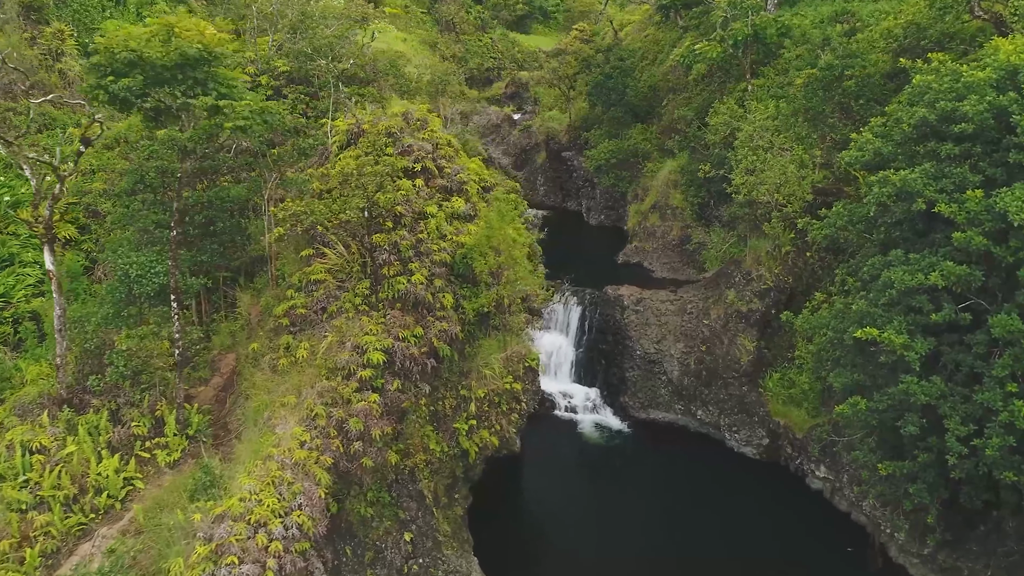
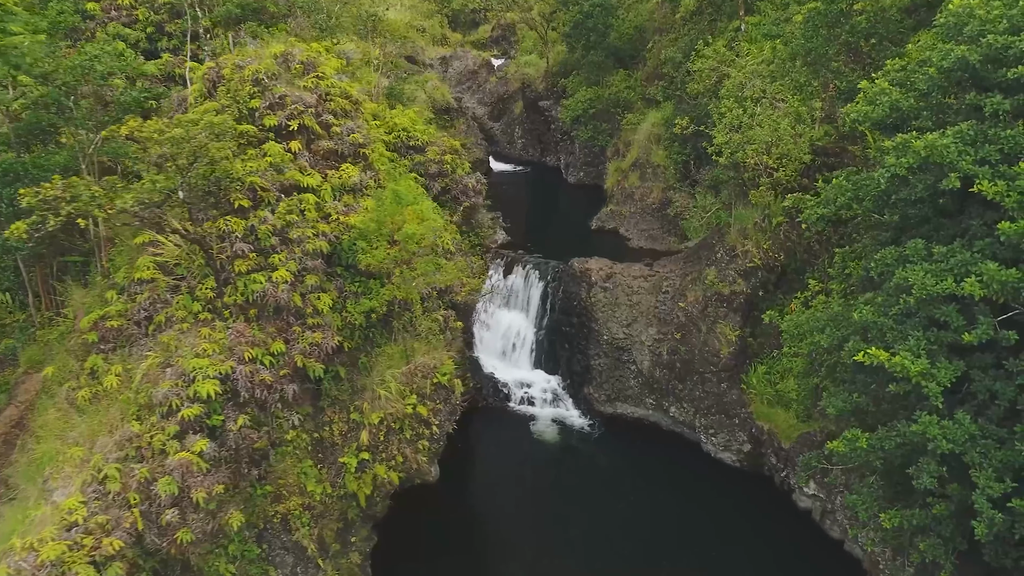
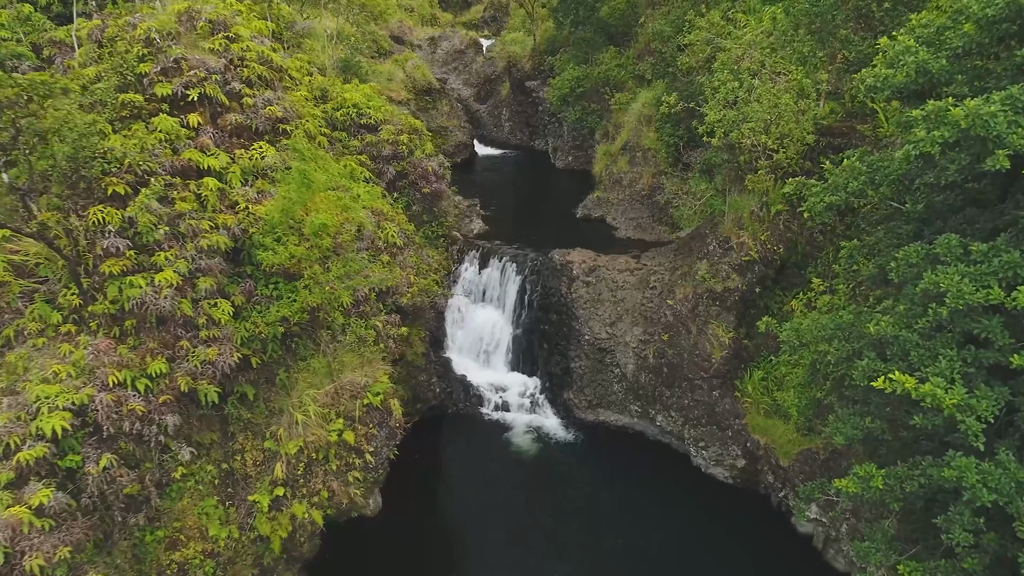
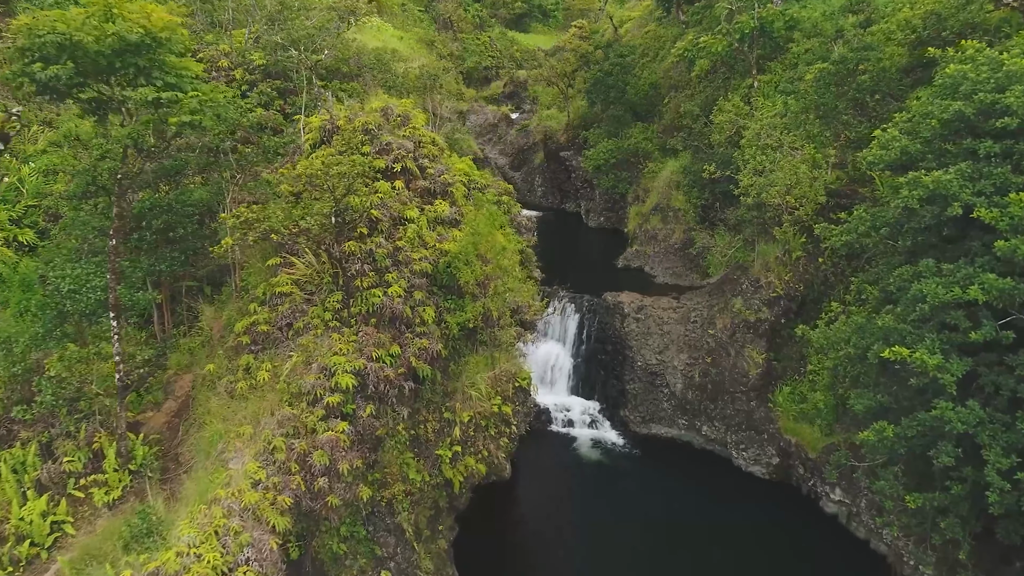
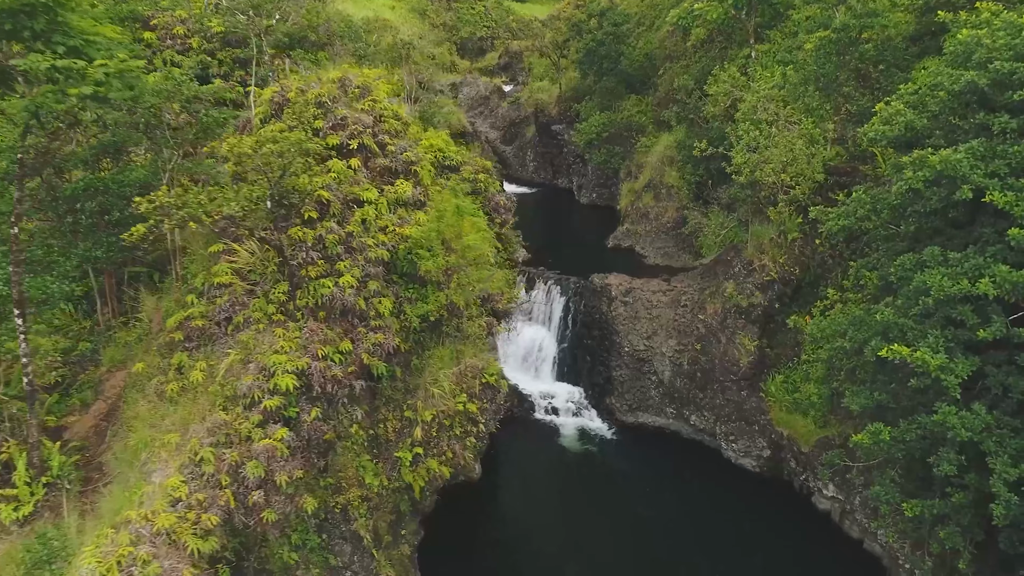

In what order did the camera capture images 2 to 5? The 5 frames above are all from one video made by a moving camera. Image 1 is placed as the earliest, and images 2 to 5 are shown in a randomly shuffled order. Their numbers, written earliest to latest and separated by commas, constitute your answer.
4, 5, 2, 3
